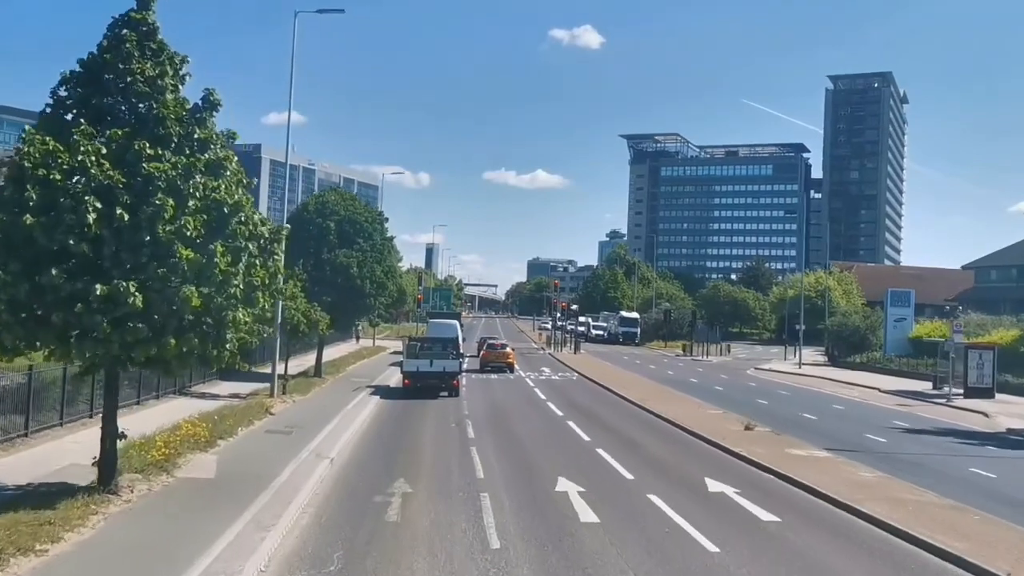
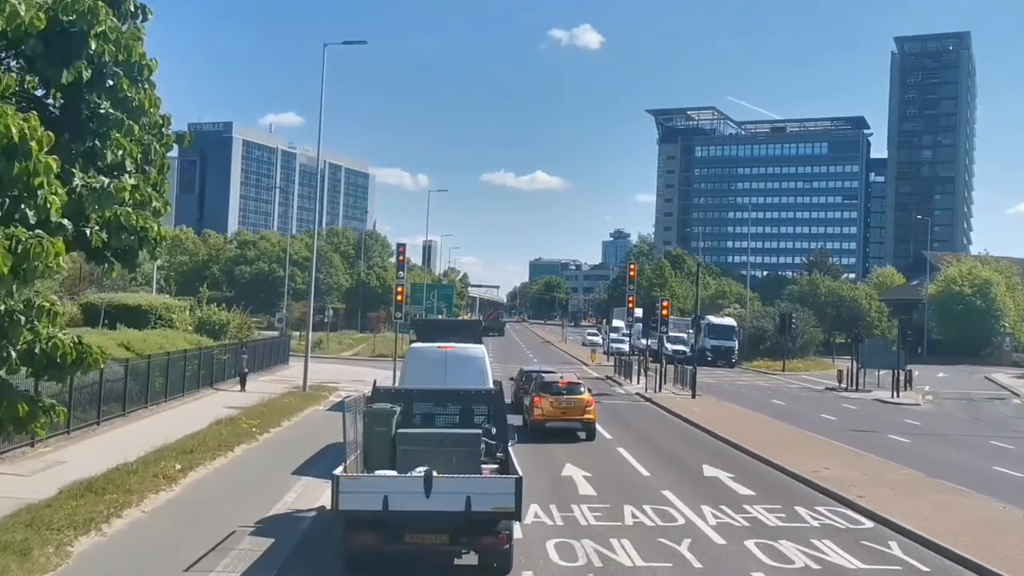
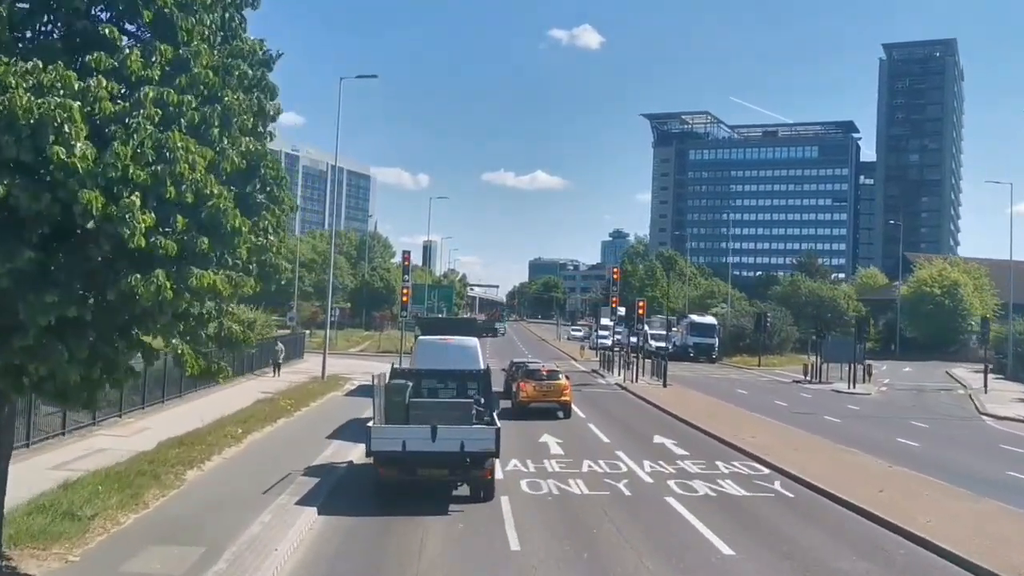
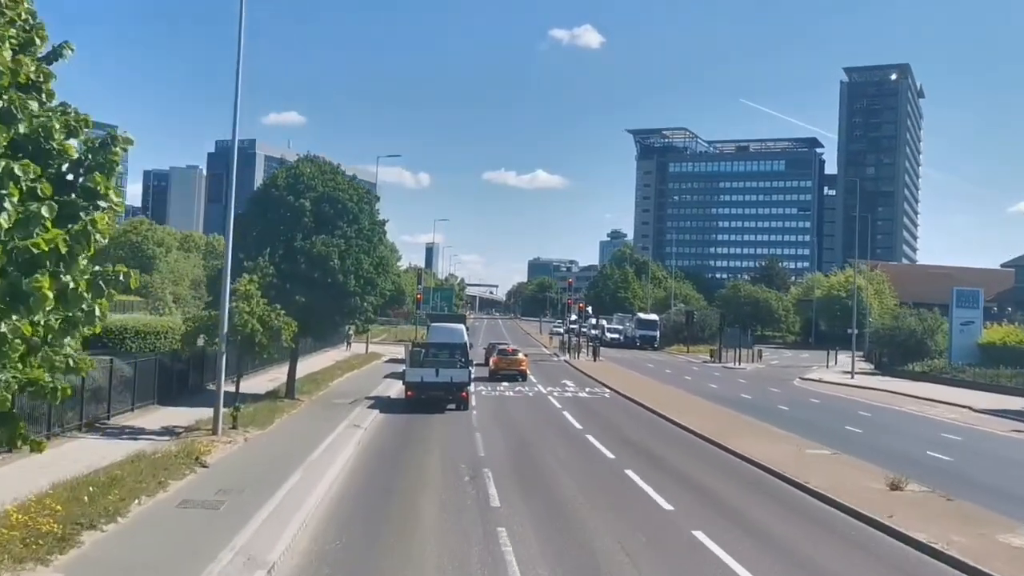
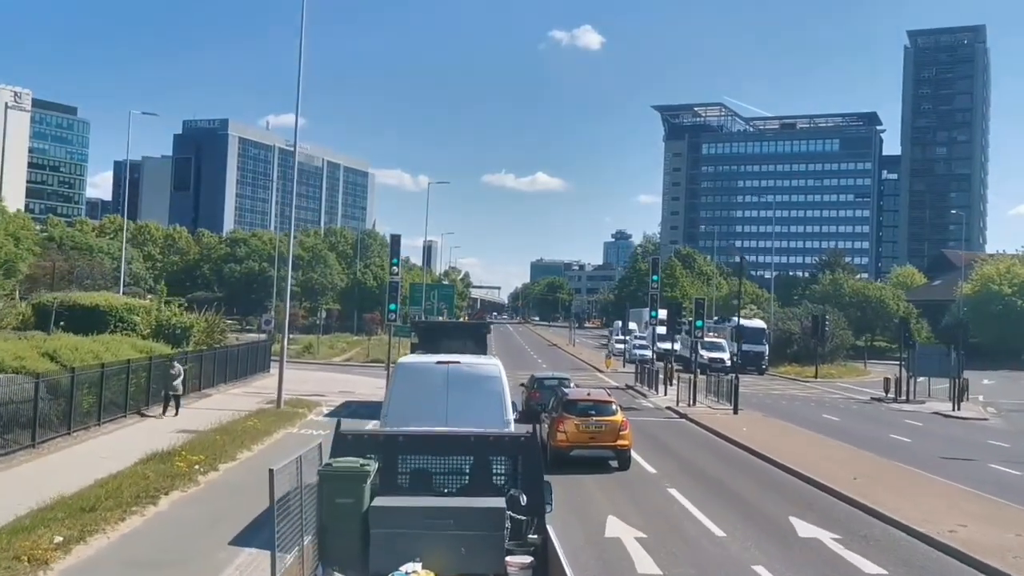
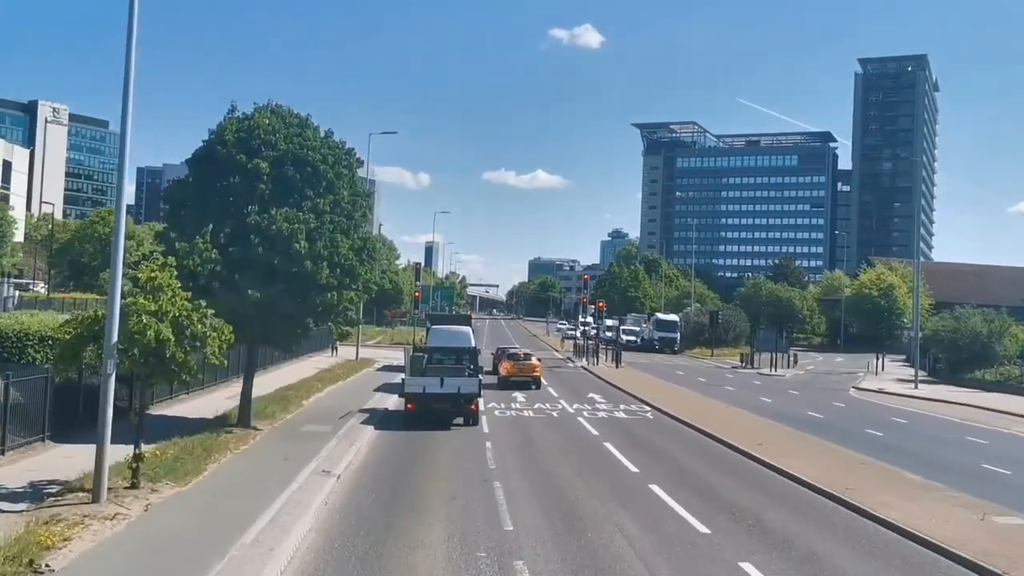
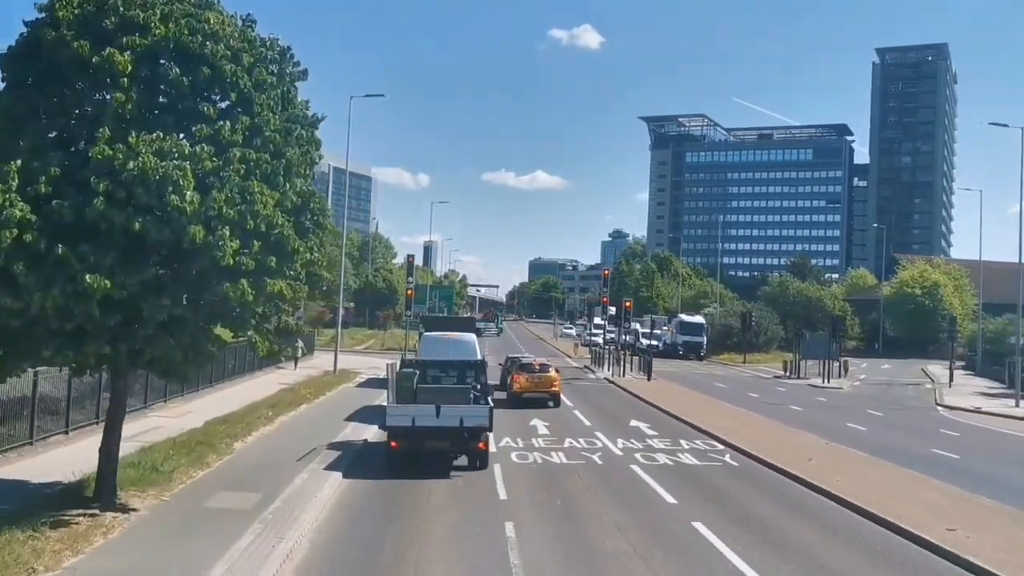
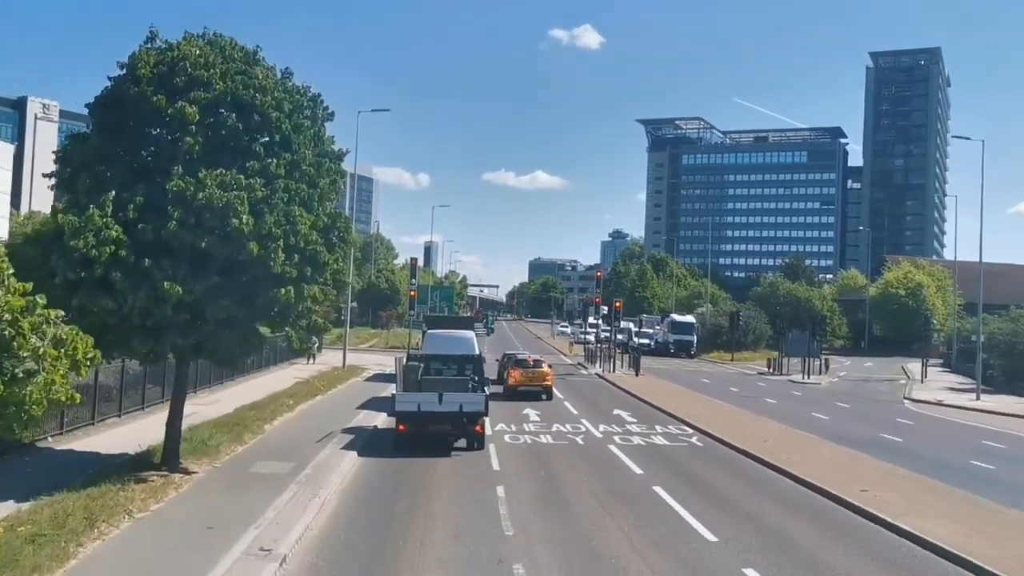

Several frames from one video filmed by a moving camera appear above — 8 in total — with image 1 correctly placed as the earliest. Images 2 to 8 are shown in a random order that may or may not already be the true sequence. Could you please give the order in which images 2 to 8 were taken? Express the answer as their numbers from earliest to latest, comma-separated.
4, 6, 8, 7, 3, 2, 5
